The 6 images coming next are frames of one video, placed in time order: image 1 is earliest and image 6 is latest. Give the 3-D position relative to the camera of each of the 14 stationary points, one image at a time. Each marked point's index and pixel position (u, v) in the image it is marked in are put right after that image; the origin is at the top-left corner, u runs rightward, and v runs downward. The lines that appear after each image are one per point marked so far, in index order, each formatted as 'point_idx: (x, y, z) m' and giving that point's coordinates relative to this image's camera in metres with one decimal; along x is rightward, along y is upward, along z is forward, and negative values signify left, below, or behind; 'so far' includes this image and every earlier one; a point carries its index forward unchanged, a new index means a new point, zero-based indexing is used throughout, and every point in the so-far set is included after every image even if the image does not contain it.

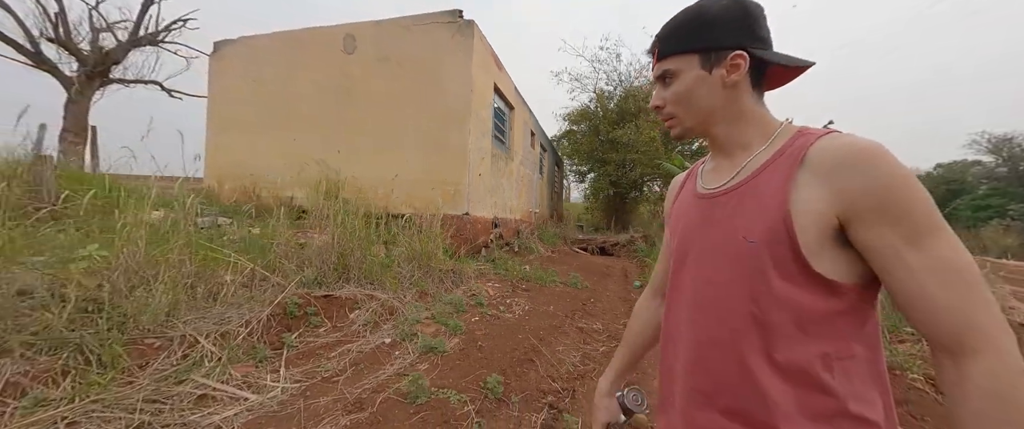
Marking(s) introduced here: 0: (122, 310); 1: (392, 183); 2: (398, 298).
0: (-2.2, -0.5, +1.8) m
1: (-2.0, +0.5, +5.2) m
2: (-1.1, -0.8, +3.0) m
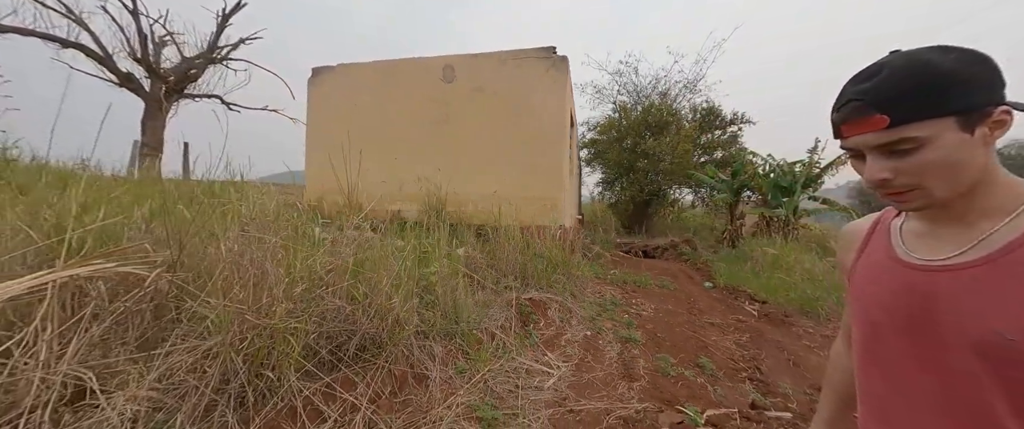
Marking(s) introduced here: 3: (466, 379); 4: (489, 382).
0: (-0.4, -0.7, +2.5) m
1: (-0.4, +0.3, +5.9) m
2: (+0.6, -1.0, +3.8) m
3: (-0.3, -1.0, +2.1) m
4: (-0.1, -1.1, +2.1) m
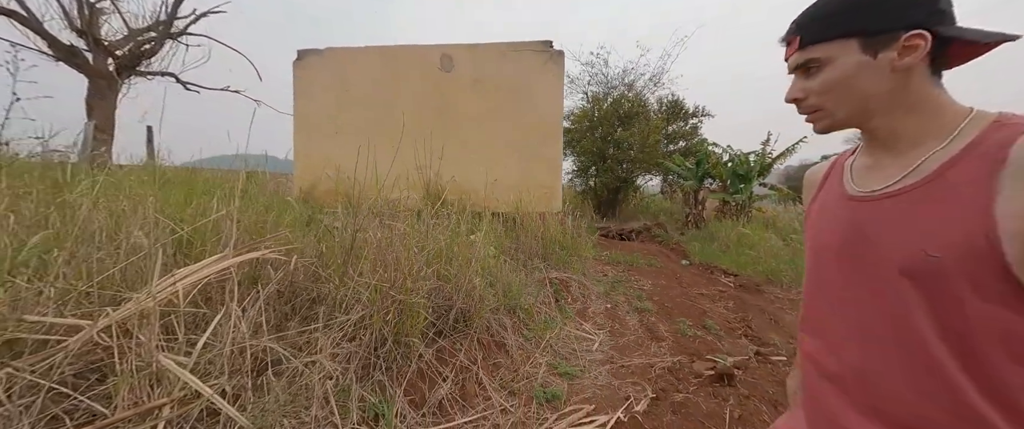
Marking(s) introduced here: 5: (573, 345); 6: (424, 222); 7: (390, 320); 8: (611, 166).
0: (0.0, -0.6, +2.8) m
1: (-0.4, +0.5, +6.1) m
2: (+0.9, -0.8, +4.2) m
3: (+0.2, -1.0, +2.4) m
4: (+0.3, -1.0, +2.4) m
5: (+0.4, -1.0, +2.6) m
6: (-0.7, 0.0, +2.5) m
7: (-0.6, -0.5, +1.6) m
8: (+3.8, +1.9, +12.6) m
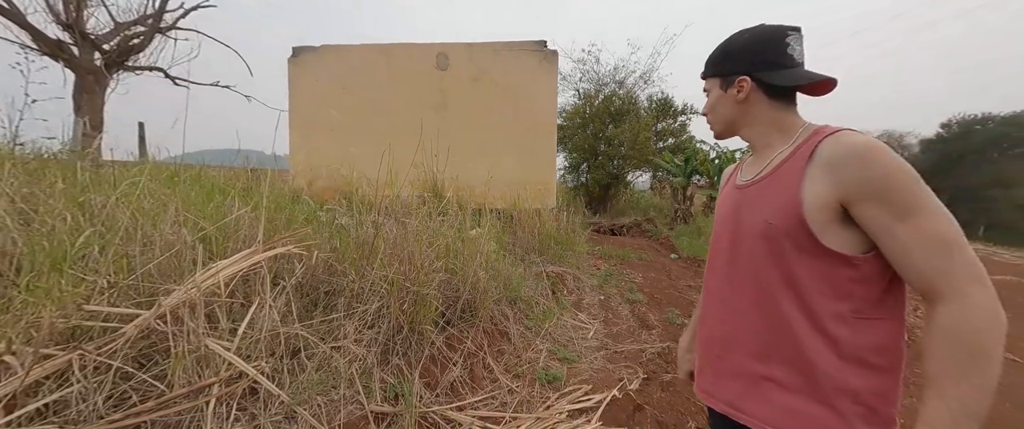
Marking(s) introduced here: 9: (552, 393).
0: (0.0, -0.6, +2.9) m
1: (-0.5, +0.6, +6.3) m
2: (+0.9, -0.8, +4.3) m
3: (+0.2, -0.9, +2.6) m
4: (+0.3, -1.0, +2.6) m
5: (+0.5, -1.0, +2.7) m
6: (-0.7, 0.0, +2.6) m
7: (-0.6, -0.5, +1.8) m
8: (+3.5, +2.0, +12.8) m
9: (+0.2, -1.0, +1.9) m
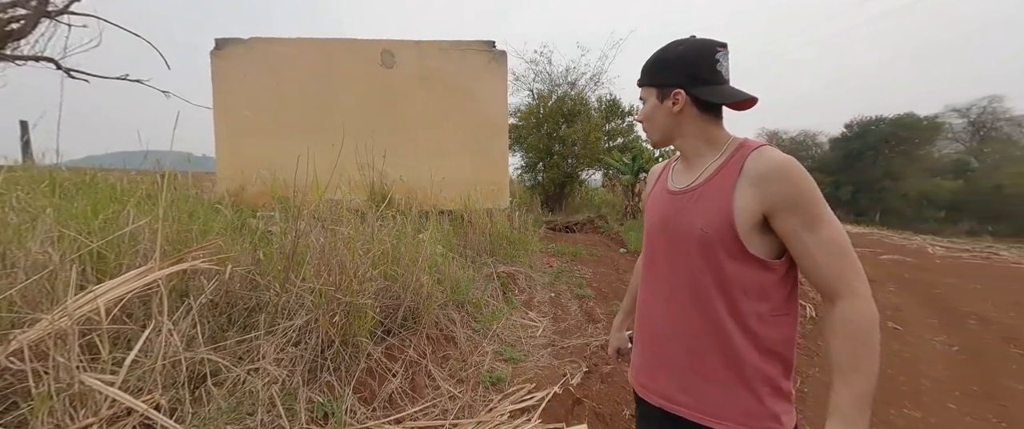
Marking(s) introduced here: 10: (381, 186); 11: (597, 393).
0: (-0.5, -0.6, +2.9) m
1: (-1.4, +0.6, +6.2) m
2: (+0.2, -0.7, +4.4) m
3: (-0.2, -0.9, +2.6) m
4: (-0.1, -1.0, +2.6) m
5: (0.0, -1.0, +2.8) m
6: (-1.1, -0.1, +2.5) m
7: (-0.9, -0.6, +1.7) m
8: (+1.8, +2.1, +13.1) m
9: (-0.1, -1.1, +1.9) m
10: (-1.9, +0.4, +5.0) m
11: (+0.5, -1.1, +2.1) m
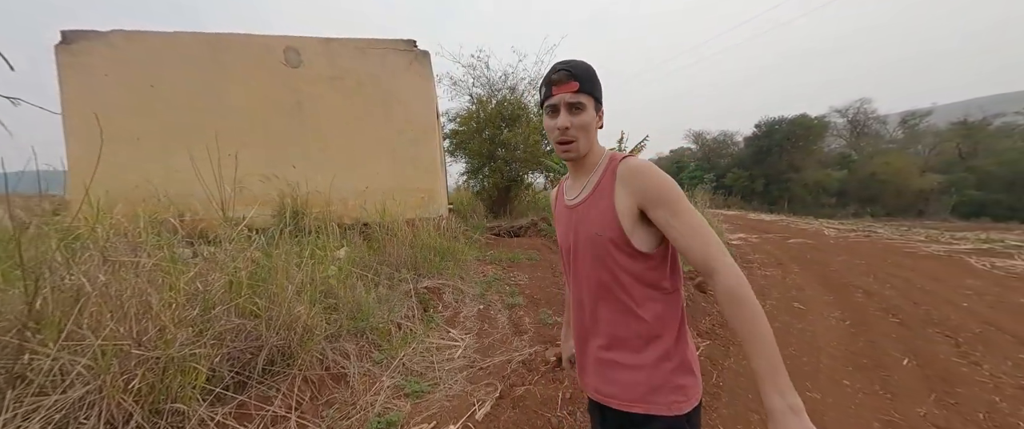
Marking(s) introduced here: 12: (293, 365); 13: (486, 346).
0: (-1.2, -0.7, +2.5) m
1: (-2.6, +0.4, +5.6) m
2: (-0.7, -0.8, +4.1) m
3: (-0.9, -1.0, +2.2) m
4: (-0.7, -1.1, +2.3) m
5: (-0.6, -1.1, +2.4) m
6: (-1.8, -0.2, +2.0) m
7: (-1.4, -0.7, +1.3) m
8: (-0.5, +1.9, +13.0) m
9: (-0.6, -1.1, +1.6) m
10: (-3.0, +0.2, +4.4) m
11: (0.0, -1.2, +1.8) m
12: (-1.2, -0.8, +1.8) m
13: (-0.2, -1.1, +2.8) m
